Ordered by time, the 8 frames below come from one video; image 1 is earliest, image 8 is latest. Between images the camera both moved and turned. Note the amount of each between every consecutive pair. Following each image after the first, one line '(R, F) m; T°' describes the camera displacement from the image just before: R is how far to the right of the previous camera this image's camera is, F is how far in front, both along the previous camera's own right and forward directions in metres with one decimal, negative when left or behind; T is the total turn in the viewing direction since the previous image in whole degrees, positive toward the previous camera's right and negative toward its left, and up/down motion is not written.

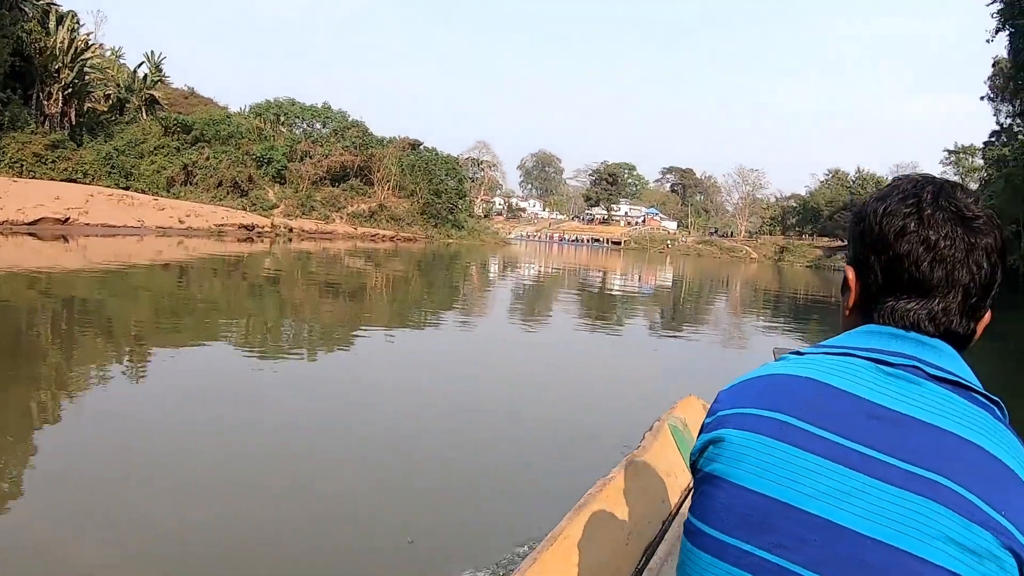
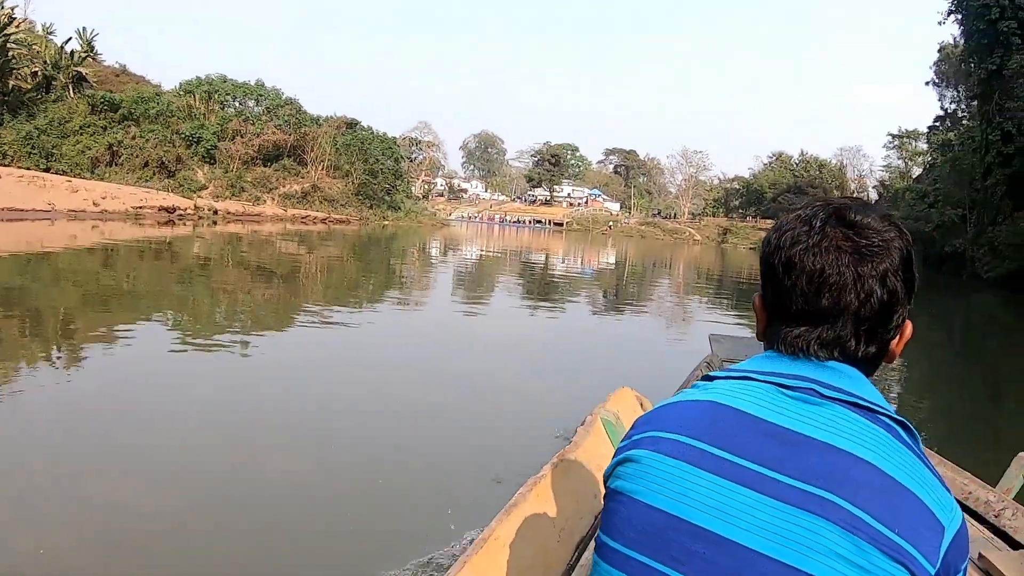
(0.0, +0.7) m; +4°
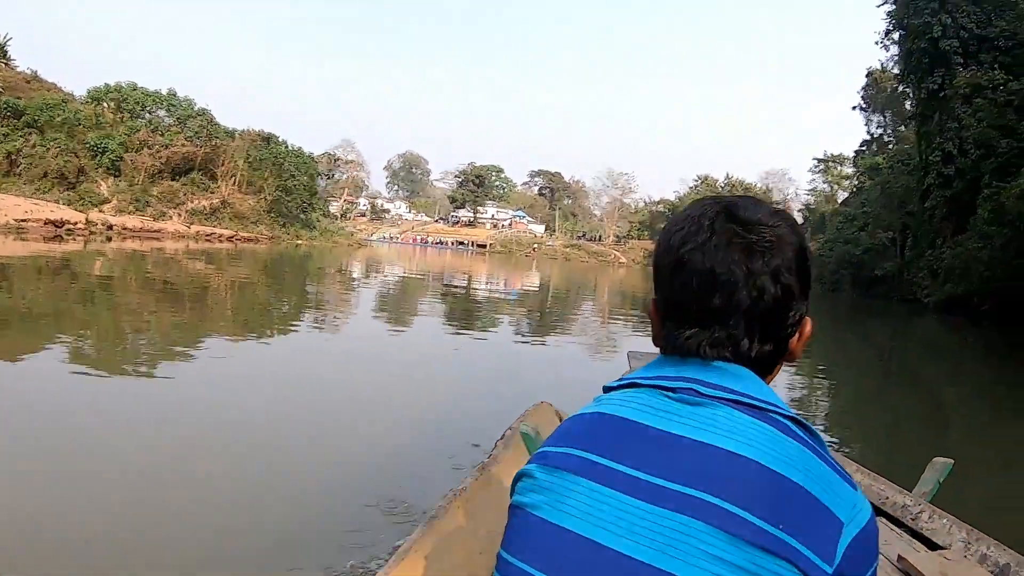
(-0.1, +0.9) m; +6°
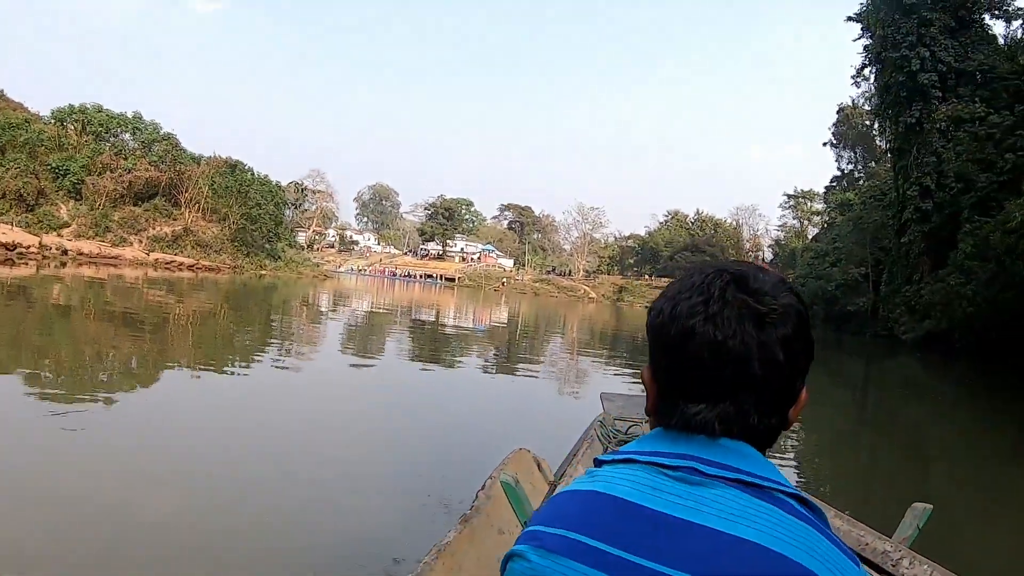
(-0.1, +0.3) m; +2°
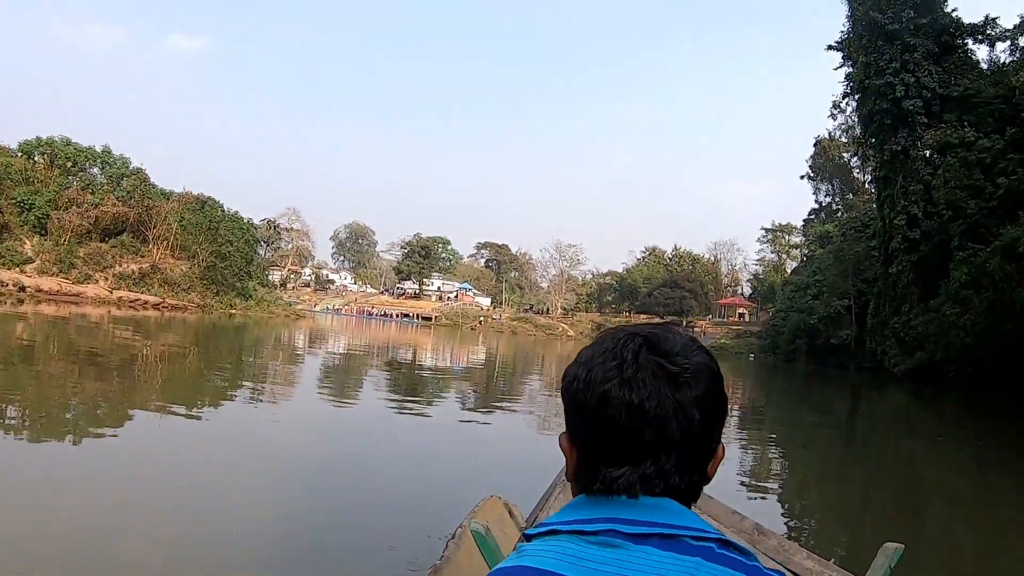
(-0.1, +0.3) m; +2°
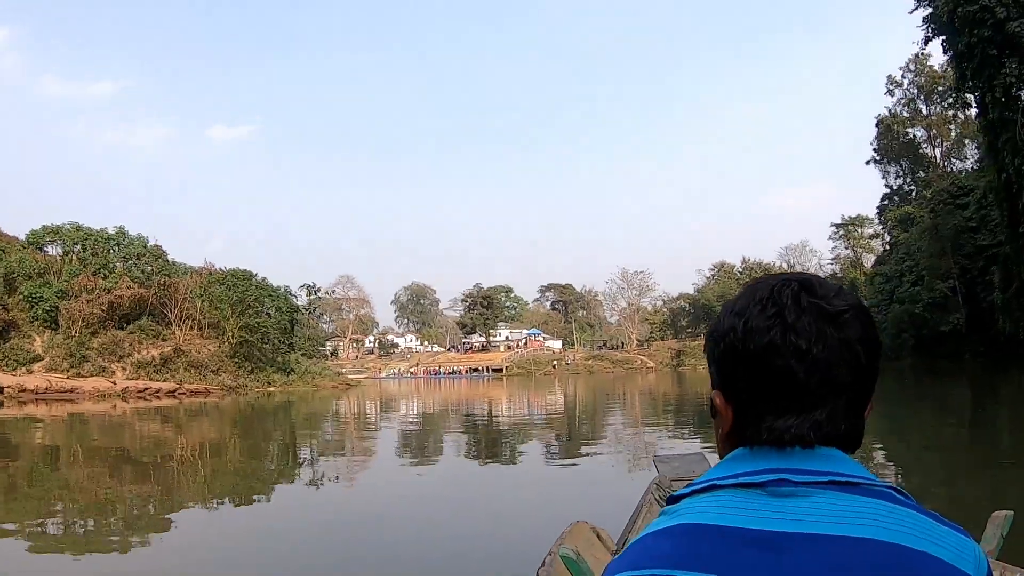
(+0.2, +1.4) m; -5°
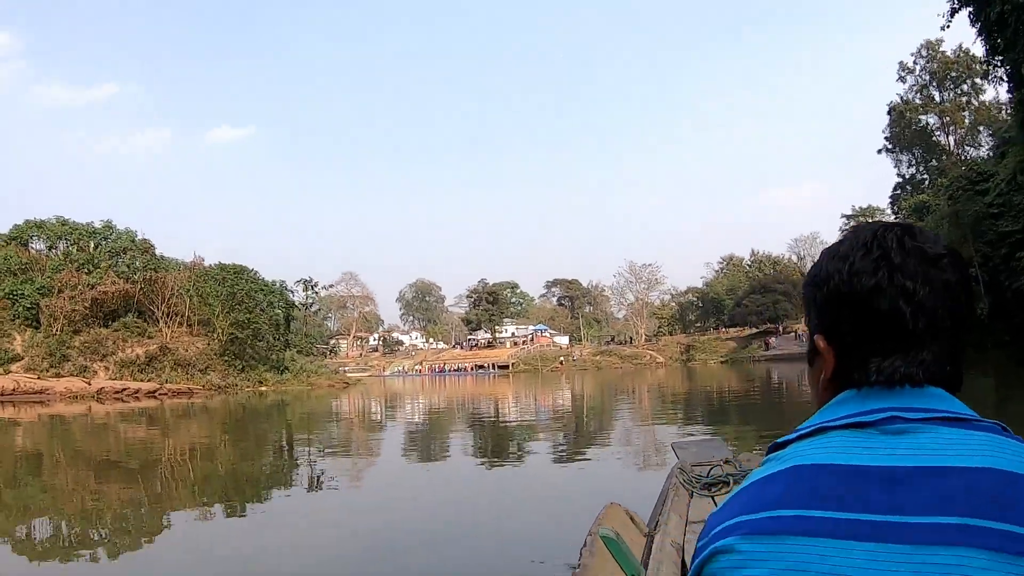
(0.0, +0.6) m; 0°
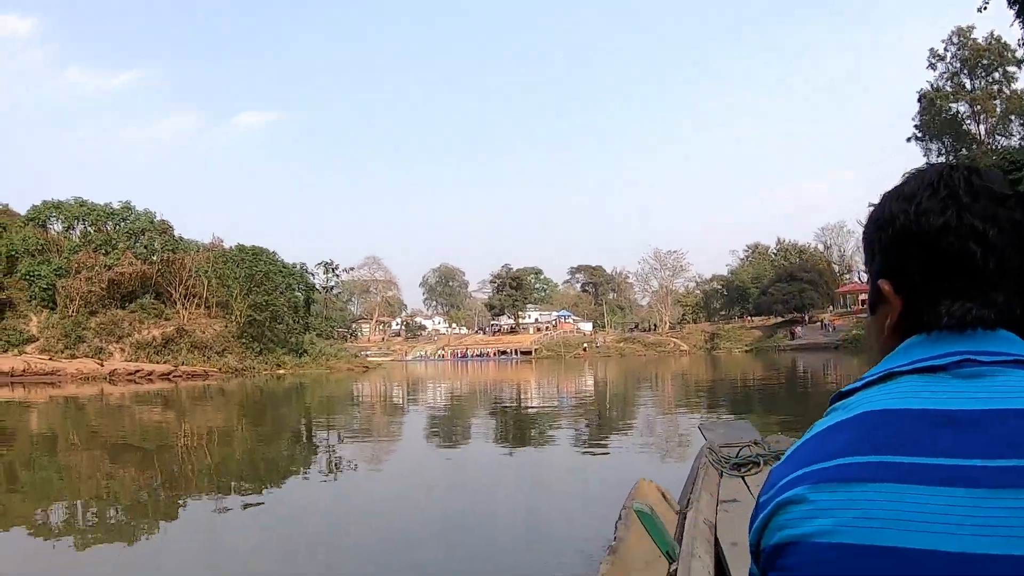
(0.0, +0.3) m; -2°
